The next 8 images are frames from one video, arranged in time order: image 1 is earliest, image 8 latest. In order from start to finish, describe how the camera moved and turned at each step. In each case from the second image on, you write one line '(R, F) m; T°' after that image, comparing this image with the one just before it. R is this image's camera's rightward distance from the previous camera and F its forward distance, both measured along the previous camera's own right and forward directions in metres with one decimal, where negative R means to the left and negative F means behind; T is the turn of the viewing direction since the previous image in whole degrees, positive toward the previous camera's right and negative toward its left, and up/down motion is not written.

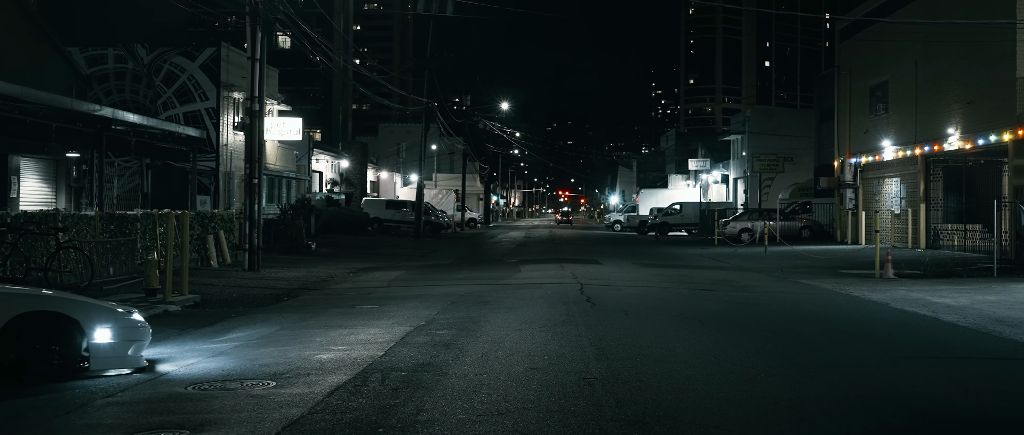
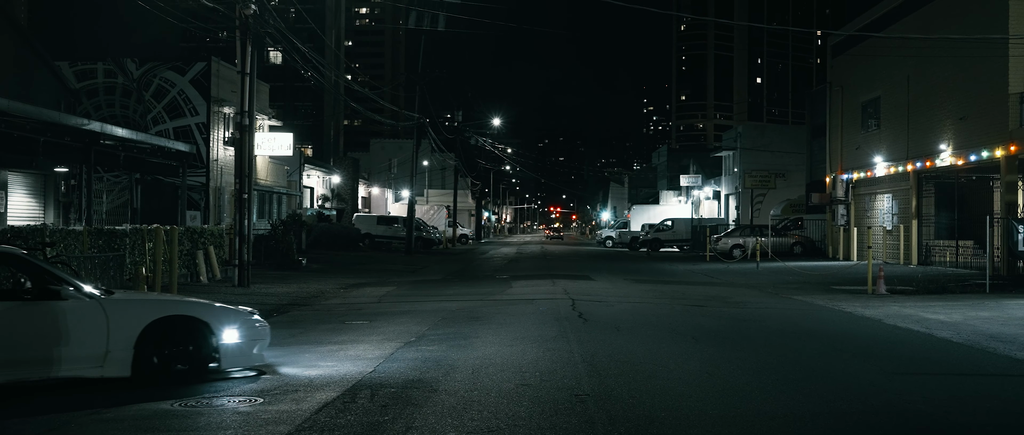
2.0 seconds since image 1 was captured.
(0.0, +0.1) m; +1°
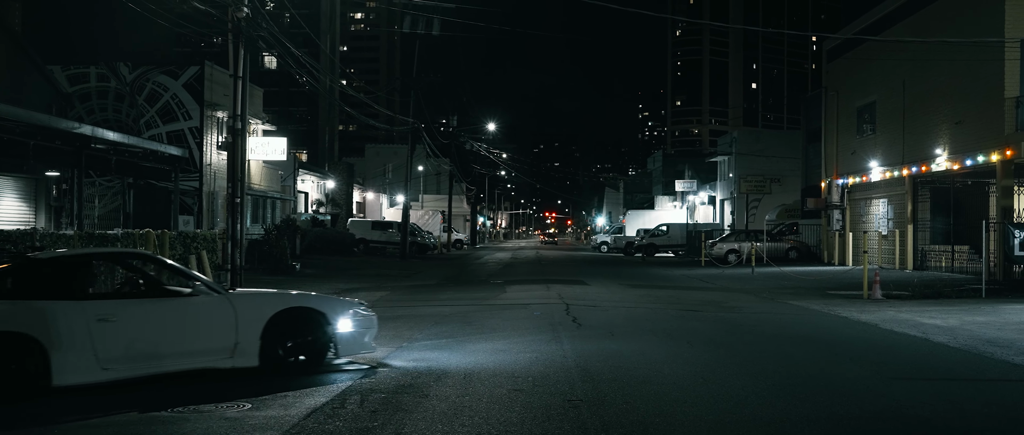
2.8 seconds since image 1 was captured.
(0.0, +0.1) m; 0°
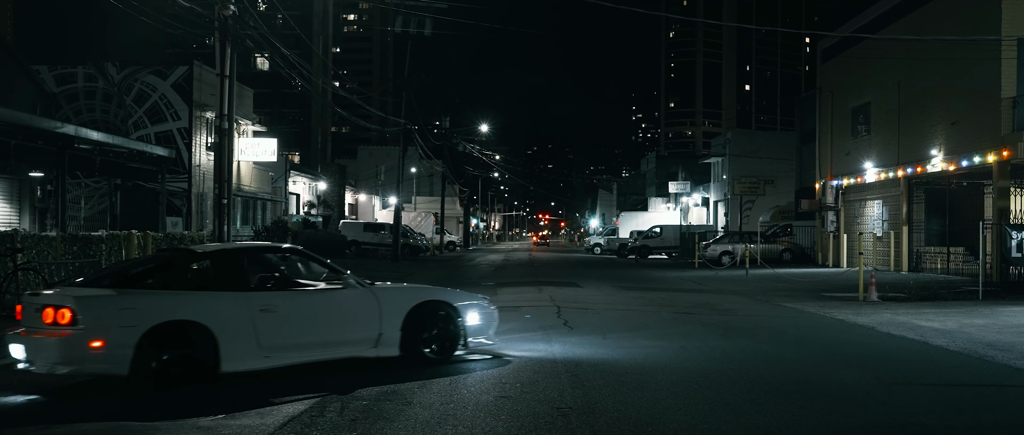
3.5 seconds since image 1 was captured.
(+0.1, +0.3) m; 0°
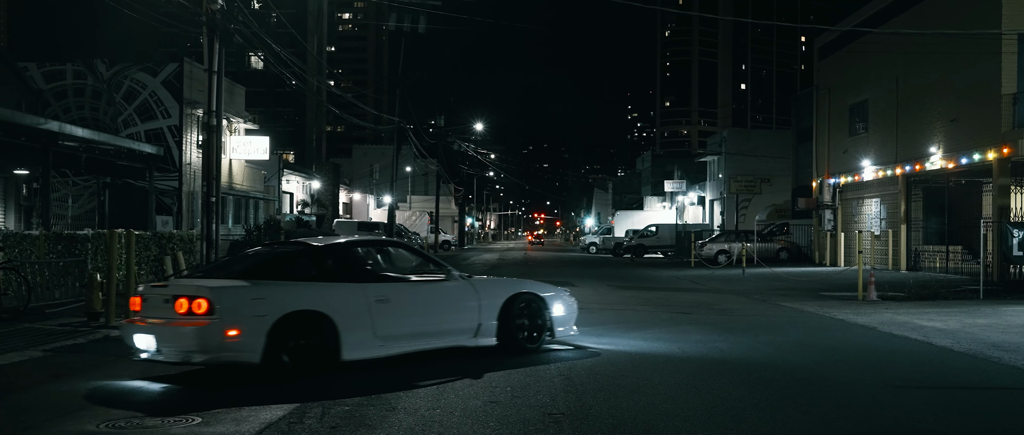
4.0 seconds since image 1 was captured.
(0.0, +0.3) m; 0°
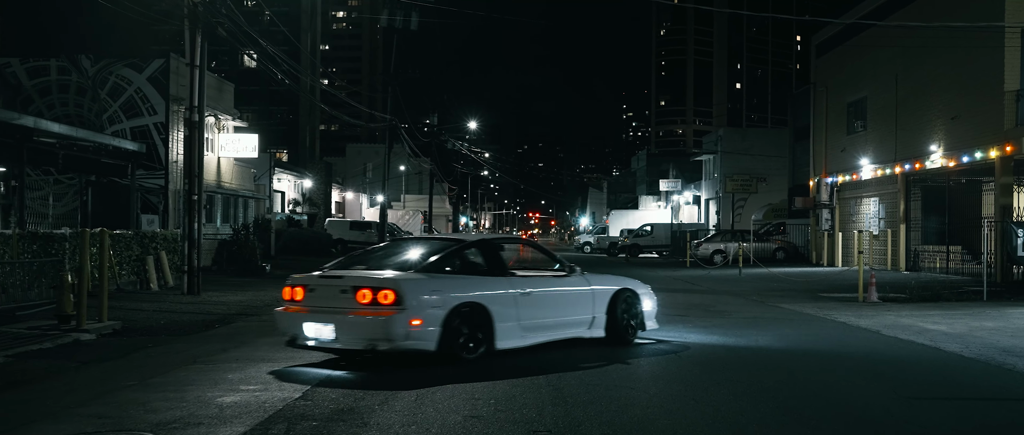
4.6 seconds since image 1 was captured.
(+0.1, +0.5) m; 0°
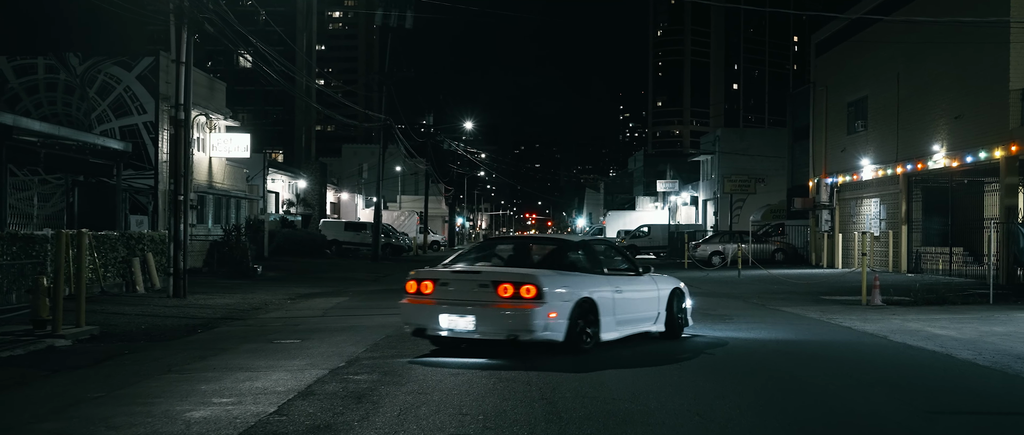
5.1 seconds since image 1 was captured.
(+0.1, +0.5) m; 0°
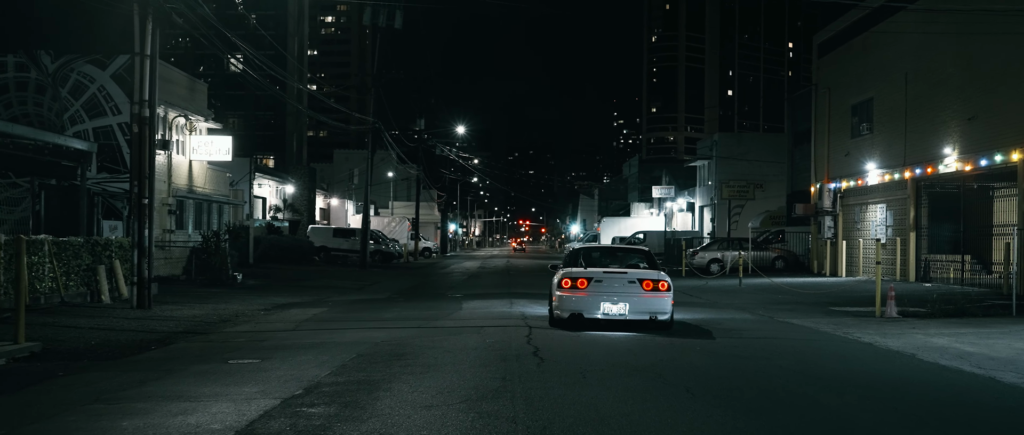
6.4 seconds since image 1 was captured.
(+0.1, +1.2) m; 0°
